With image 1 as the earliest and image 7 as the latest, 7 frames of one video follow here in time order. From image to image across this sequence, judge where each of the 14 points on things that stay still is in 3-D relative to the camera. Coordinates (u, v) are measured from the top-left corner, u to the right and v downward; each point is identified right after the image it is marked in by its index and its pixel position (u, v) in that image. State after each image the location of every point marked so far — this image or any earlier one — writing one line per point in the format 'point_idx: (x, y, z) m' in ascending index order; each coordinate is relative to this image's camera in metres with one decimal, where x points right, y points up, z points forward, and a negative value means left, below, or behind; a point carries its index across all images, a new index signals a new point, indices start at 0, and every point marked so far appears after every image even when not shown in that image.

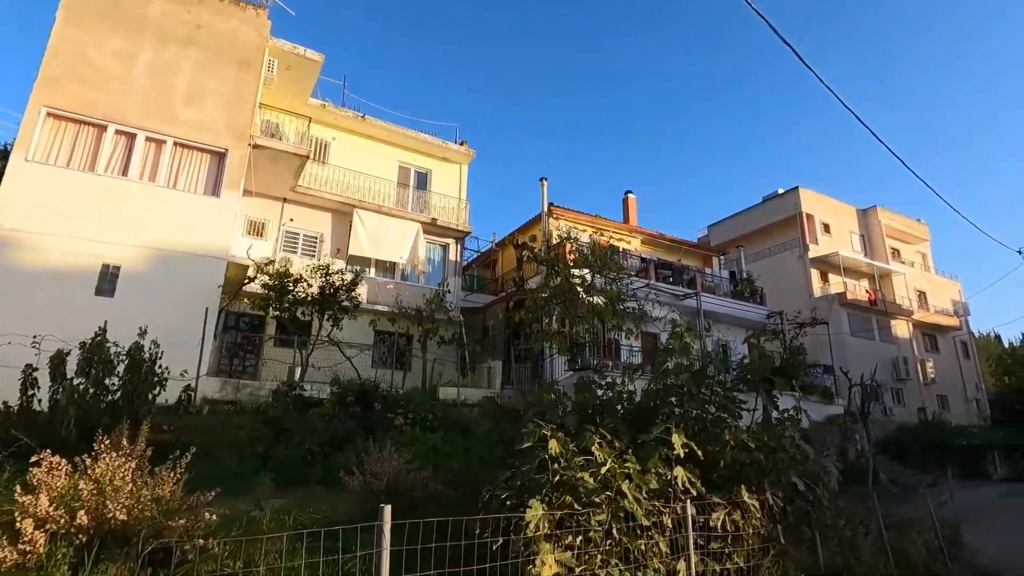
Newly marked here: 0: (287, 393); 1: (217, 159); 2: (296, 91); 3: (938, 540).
0: (-4.9, -2.3, +11.6) m
1: (-7.8, +3.4, +14.2) m
2: (-7.1, +6.5, +17.5) m
3: (+5.7, -3.4, +7.1) m
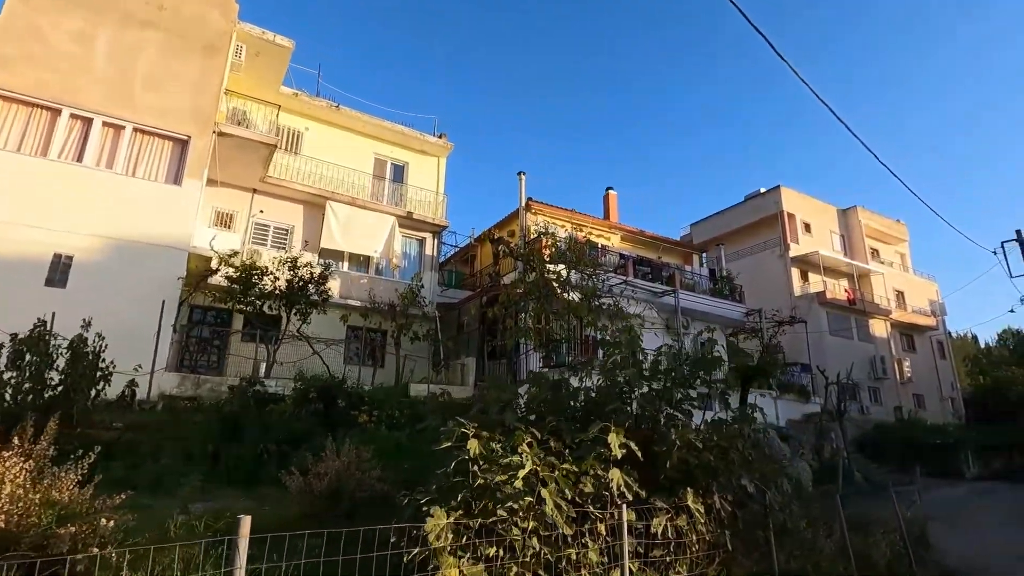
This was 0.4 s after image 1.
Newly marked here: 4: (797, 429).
0: (-5.6, -2.1, +11.2) m
1: (-8.5, +3.6, +13.7) m
2: (-7.9, +6.7, +17.0) m
3: (+5.1, -3.3, +7.0) m
4: (+10.5, -5.2, +19.8) m
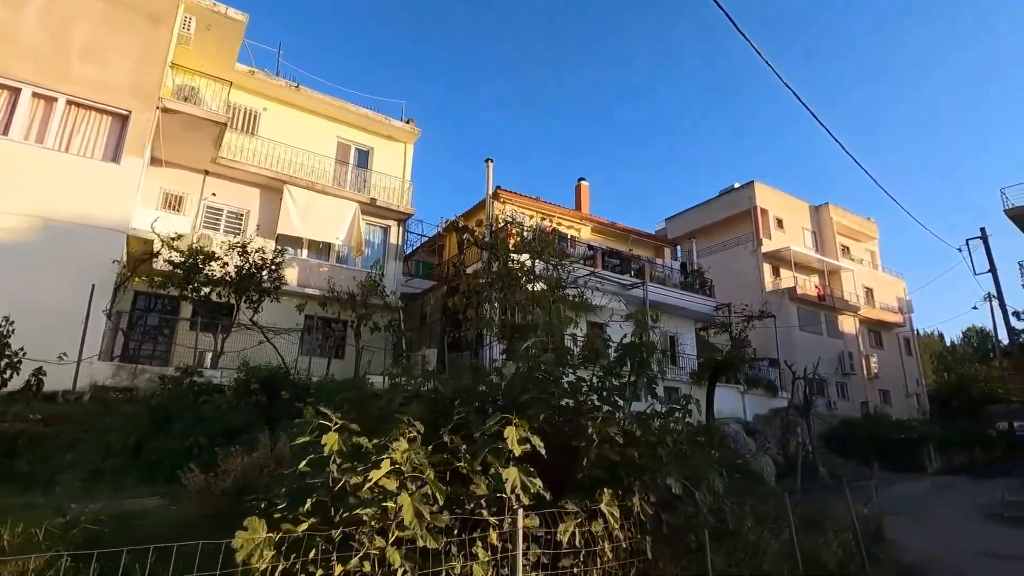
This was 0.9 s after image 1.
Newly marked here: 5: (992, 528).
0: (-6.5, -1.8, +10.5) m
1: (-9.4, +4.0, +12.9) m
2: (-8.9, +7.1, +16.2) m
3: (+4.3, -3.2, +6.7) m
4: (+9.3, -5.0, +19.7) m
5: (+10.5, -5.3, +11.8) m
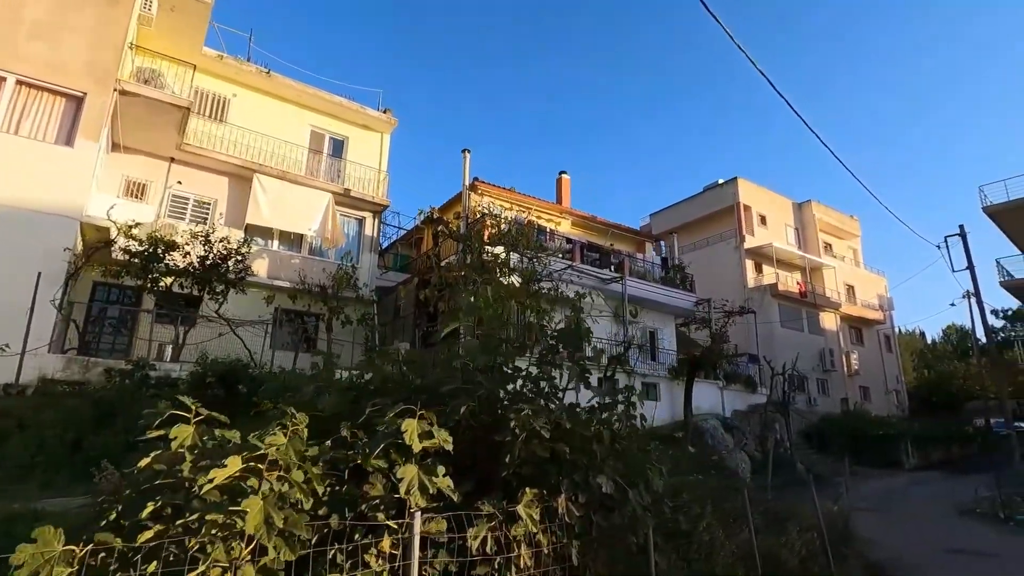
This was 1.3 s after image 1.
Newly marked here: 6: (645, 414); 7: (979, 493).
0: (-7.1, -1.6, +10.1) m
1: (-10.1, +4.2, +12.3) m
2: (-9.6, +7.3, +15.6) m
3: (+3.7, -3.1, +6.5) m
4: (+8.4, -4.8, +19.6) m
5: (+9.9, -5.2, +11.8) m
6: (+4.3, -4.1, +17.3) m
7: (+13.7, -6.0, +15.7) m
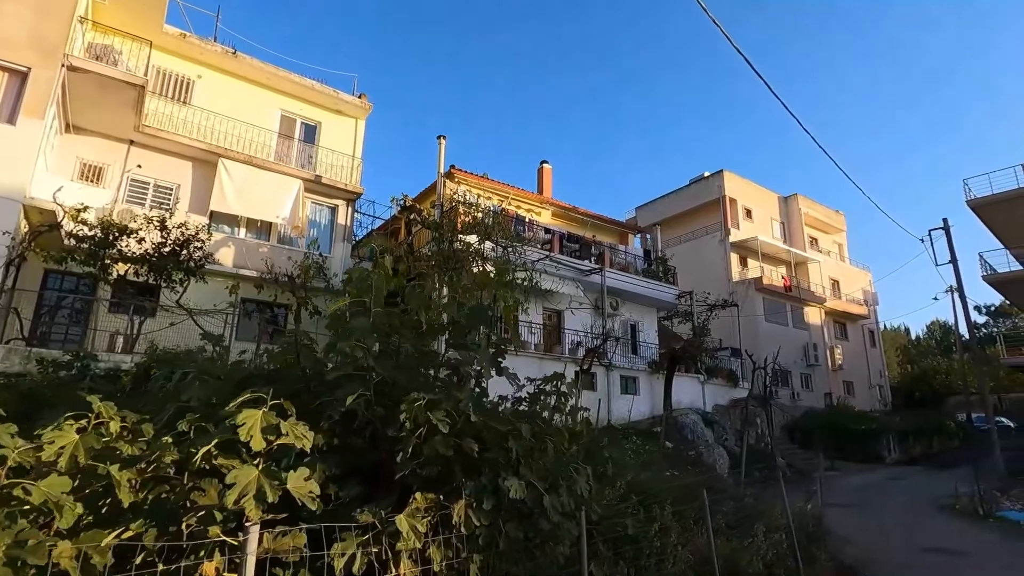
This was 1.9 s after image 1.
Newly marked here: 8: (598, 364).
0: (-7.7, -1.3, +9.5) m
1: (-10.7, +4.5, +11.6) m
2: (-10.3, +7.7, +14.9) m
3: (+3.2, -2.9, +6.1) m
4: (+7.6, -4.5, +19.3) m
5: (+9.2, -5.0, +11.5) m
6: (+3.5, -3.8, +16.9) m
7: (+13.0, -5.8, +15.5) m
8: (+2.7, -2.4, +16.6) m
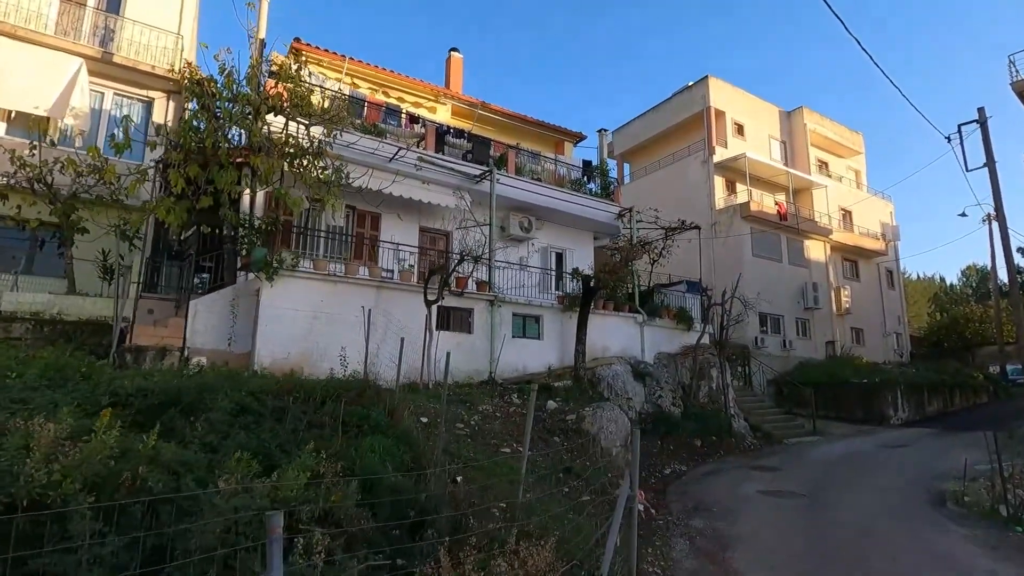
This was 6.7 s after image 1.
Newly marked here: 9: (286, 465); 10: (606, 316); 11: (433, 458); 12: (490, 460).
0: (-11.5, +0.1, +5.5) m
1: (-14.5, +6.1, +7.4) m
2: (-14.0, +9.5, +10.3) m
3: (-0.8, -1.5, +1.8) m
4: (+4.3, -2.1, +14.8) m
5: (+5.5, -3.2, +7.0) m
6: (+0.1, -1.6, +12.6) m
7: (+9.5, -3.6, +10.9) m
8: (-0.8, -0.2, +12.2) m
9: (-2.0, -1.5, +4.6) m
10: (+2.6, -0.8, +14.5) m
11: (-1.0, -2.1, +6.5) m
12: (-0.3, -2.3, +7.2) m
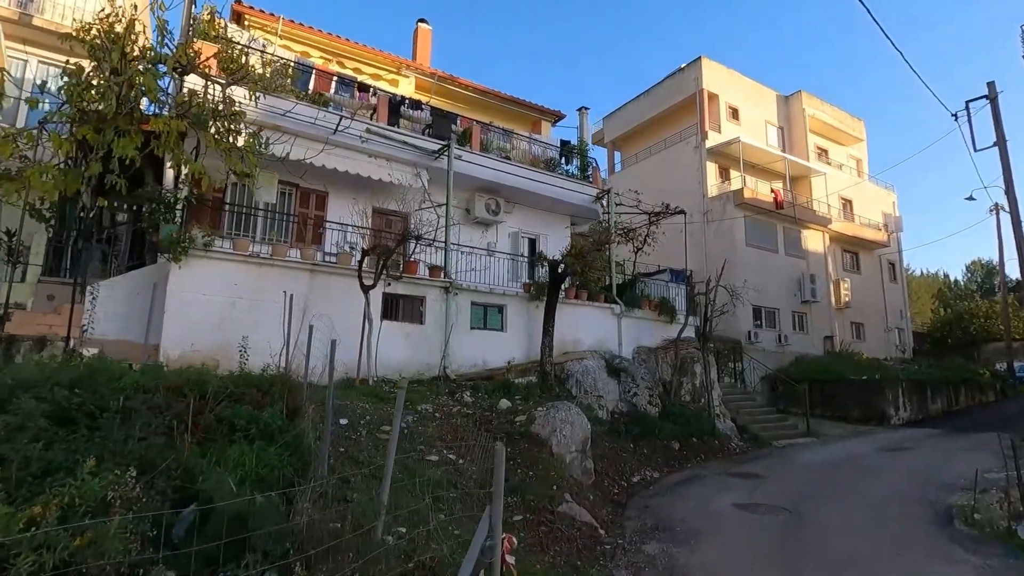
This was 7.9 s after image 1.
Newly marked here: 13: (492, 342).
0: (-12.5, +0.4, +4.3) m
1: (-15.4, +6.4, +6.1) m
2: (-14.9, +9.8, +9.1) m
3: (-1.7, -1.3, +0.6) m
4: (+3.4, -1.8, +13.6) m
5: (+4.6, -2.9, +5.8) m
6: (-0.8, -1.3, +11.4) m
7: (+8.6, -3.3, +9.7) m
8: (-1.7, +0.1, +11.0) m
9: (-2.9, -1.3, +3.4) m
10: (+1.7, -0.5, +13.2) m
11: (-1.9, -1.8, +5.2) m
12: (-1.2, -2.0, +6.0) m
13: (-0.4, -1.2, +11.7) m
